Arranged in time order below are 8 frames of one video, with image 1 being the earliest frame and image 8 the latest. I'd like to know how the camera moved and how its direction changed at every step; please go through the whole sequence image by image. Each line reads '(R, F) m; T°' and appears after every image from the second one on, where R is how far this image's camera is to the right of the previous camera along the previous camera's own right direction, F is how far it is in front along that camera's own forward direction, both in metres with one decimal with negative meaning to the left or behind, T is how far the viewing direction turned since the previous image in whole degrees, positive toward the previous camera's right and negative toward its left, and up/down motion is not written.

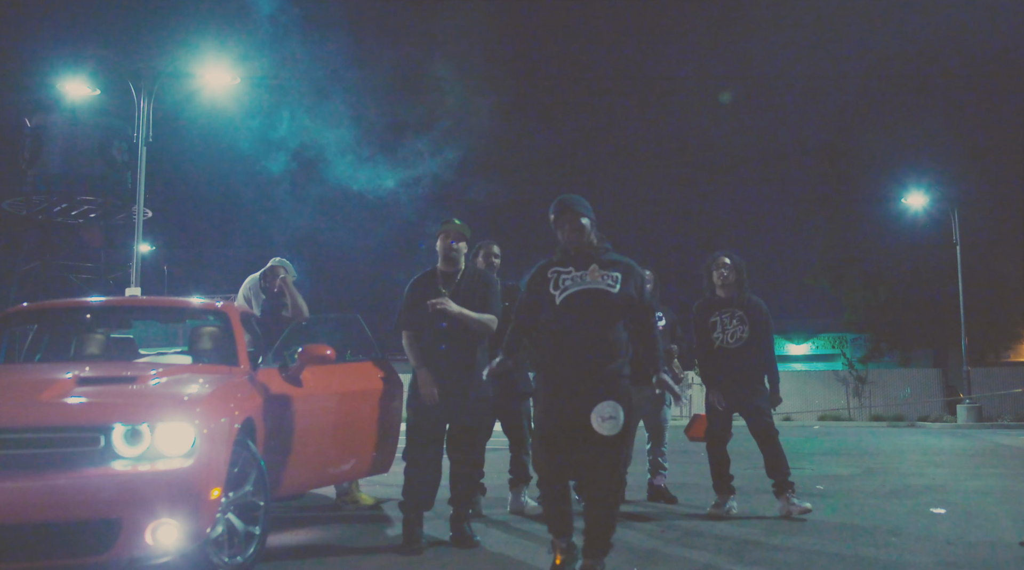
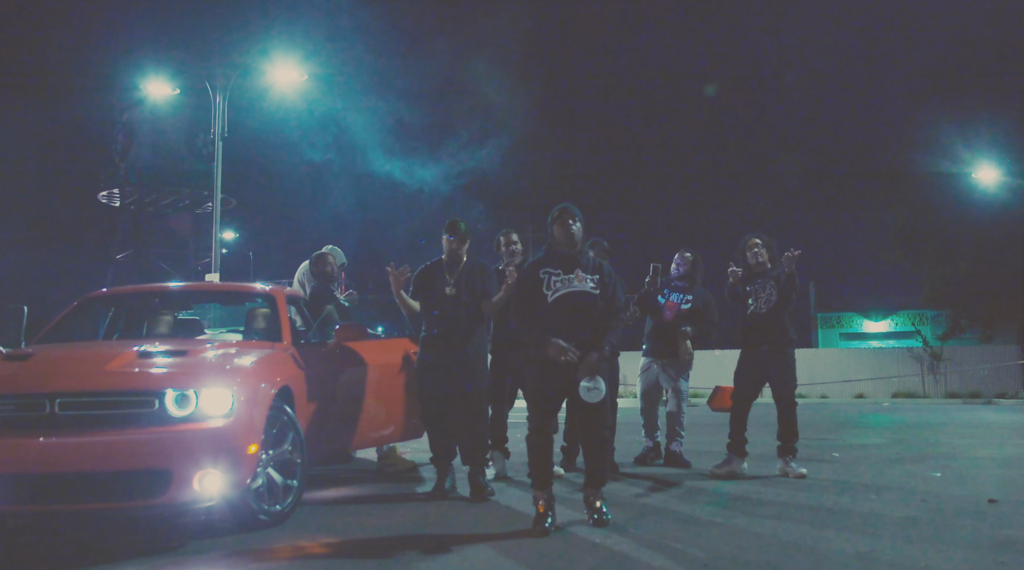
(+0.5, -0.5) m; -5°
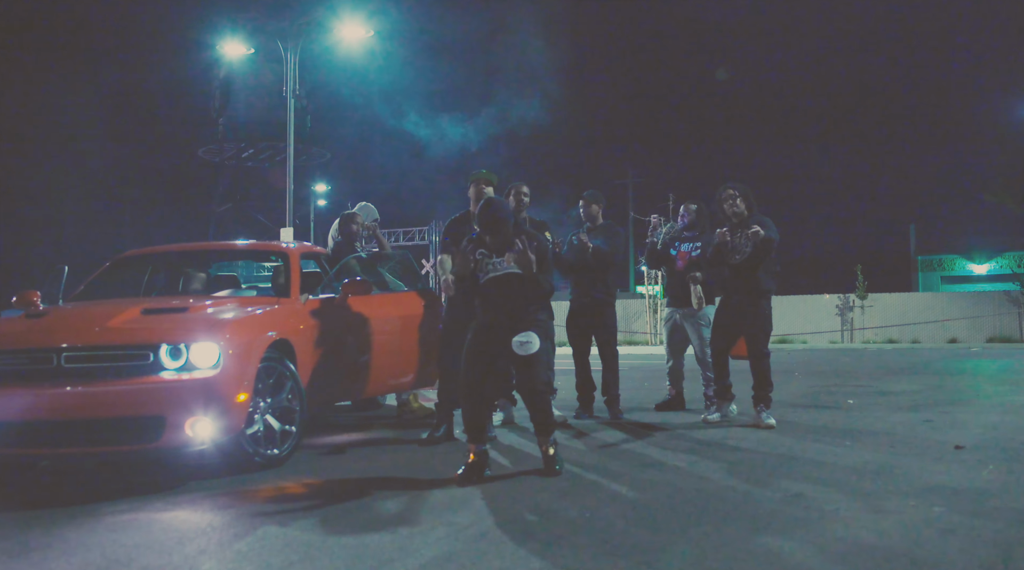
(+0.8, -0.1) m; -7°
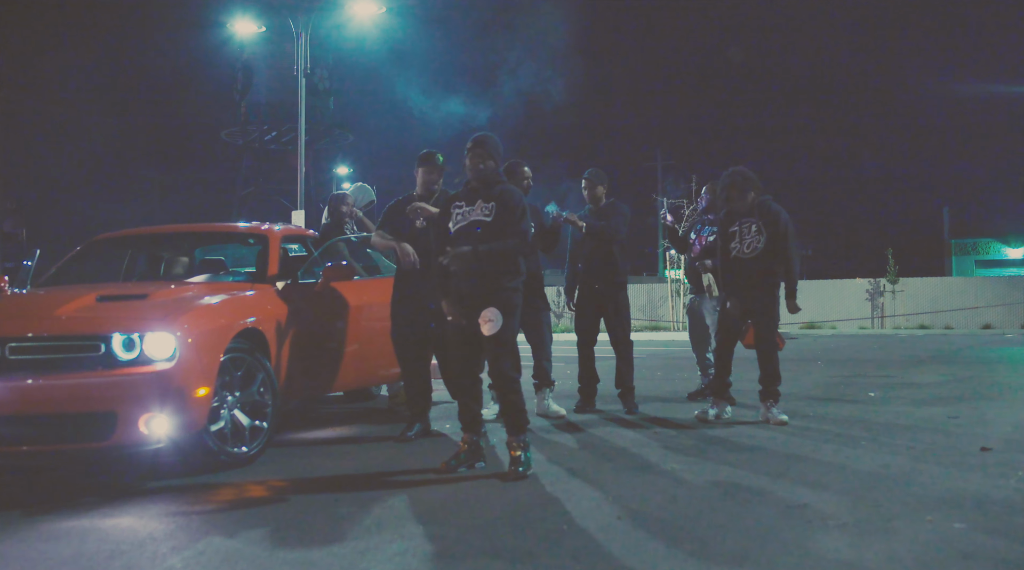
(+0.2, +0.4) m; -2°
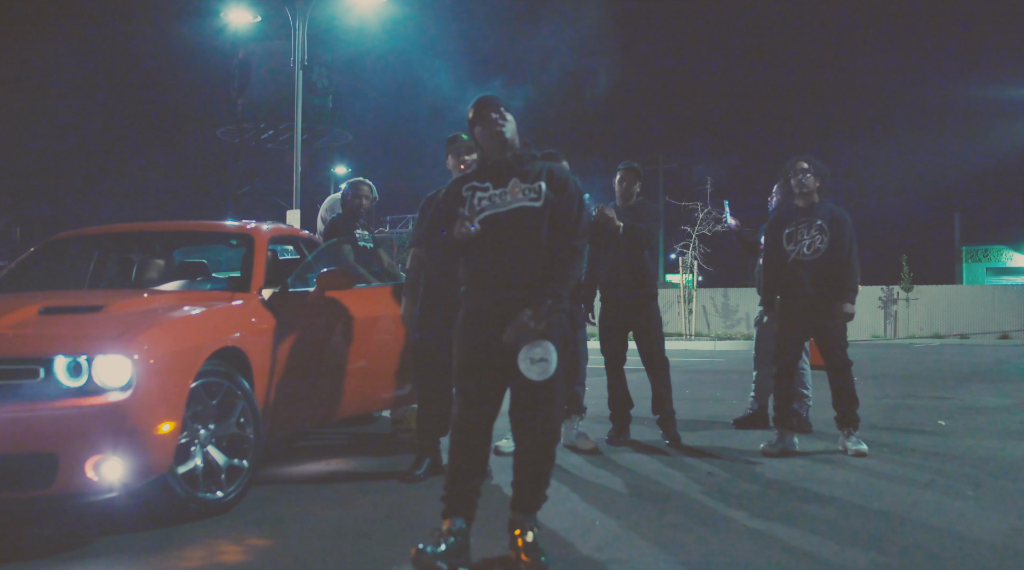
(-0.2, +0.9) m; 0°
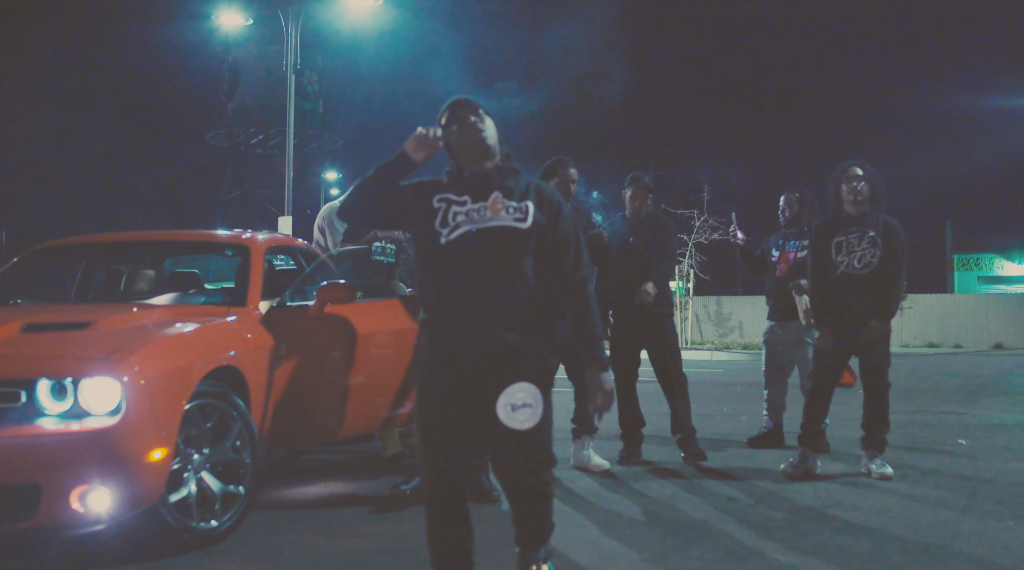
(-0.1, +0.2) m; +1°
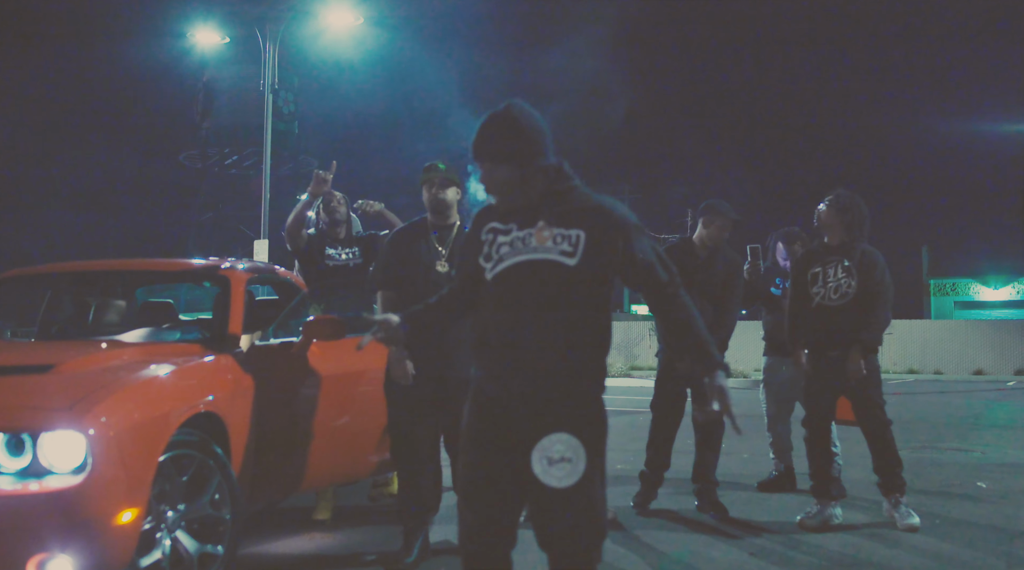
(-0.1, +0.3) m; +2°
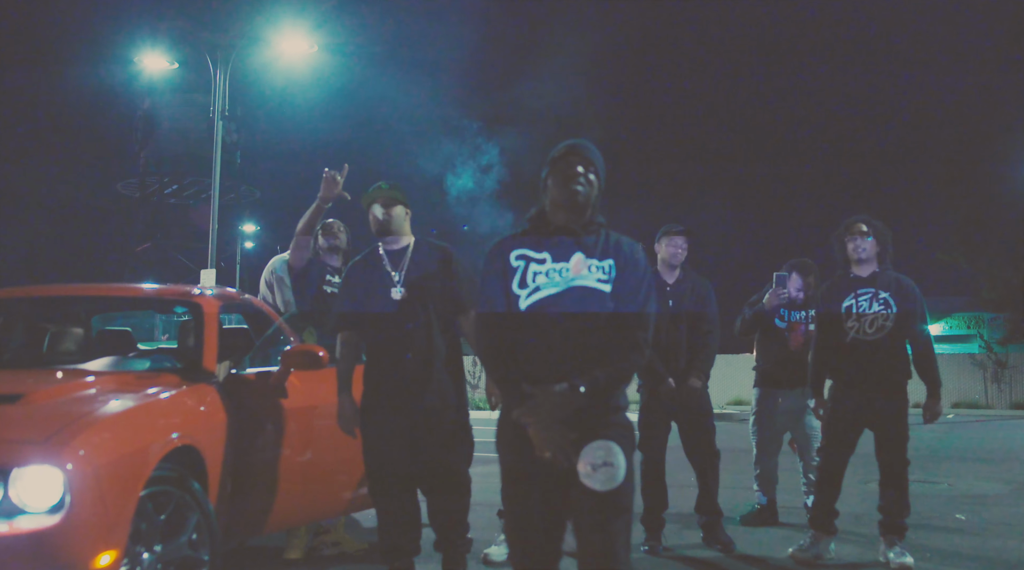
(-0.2, +0.1) m; +4°
